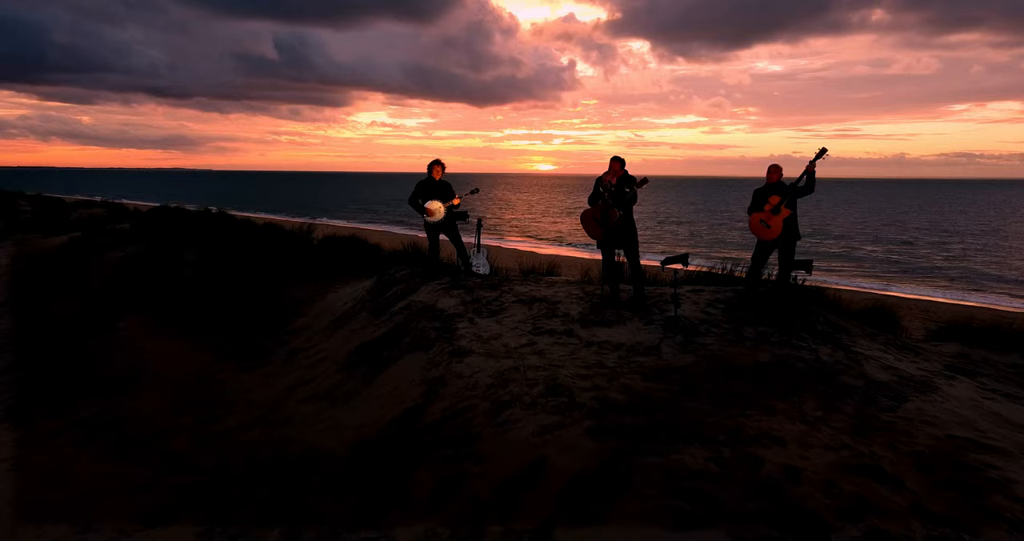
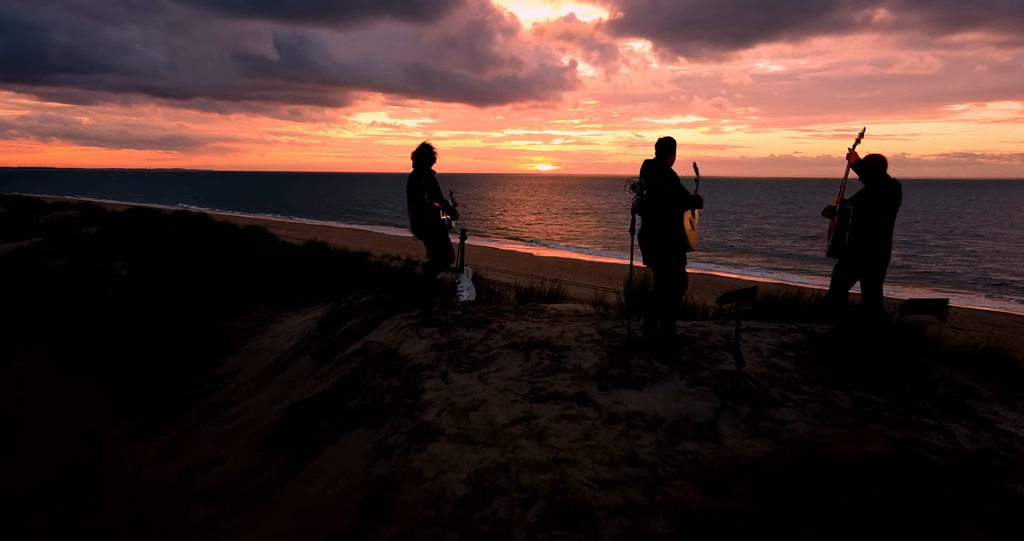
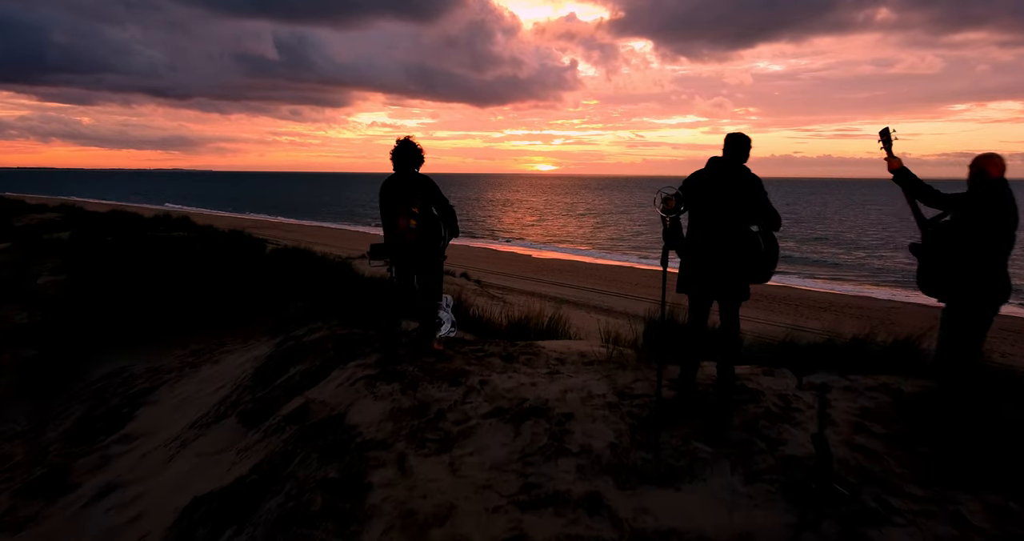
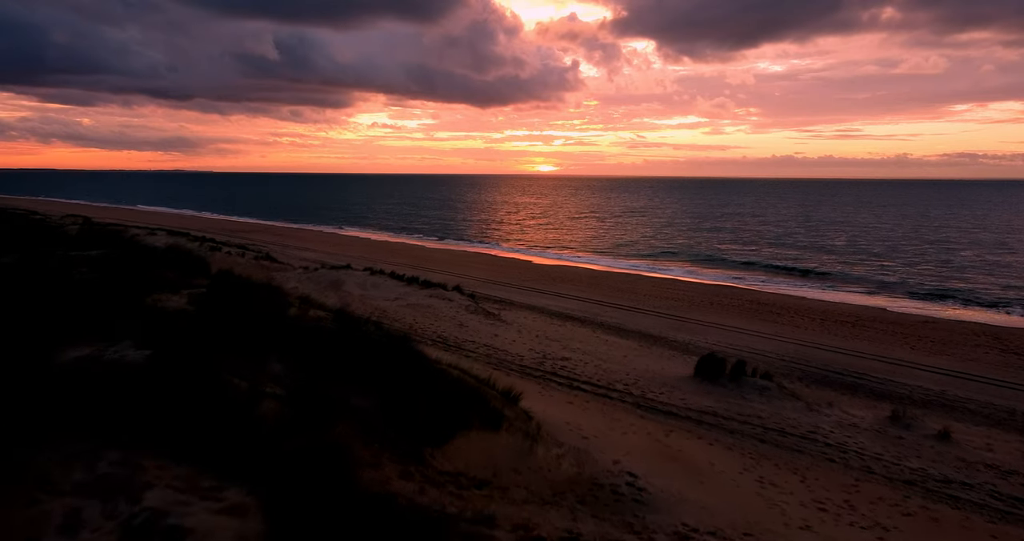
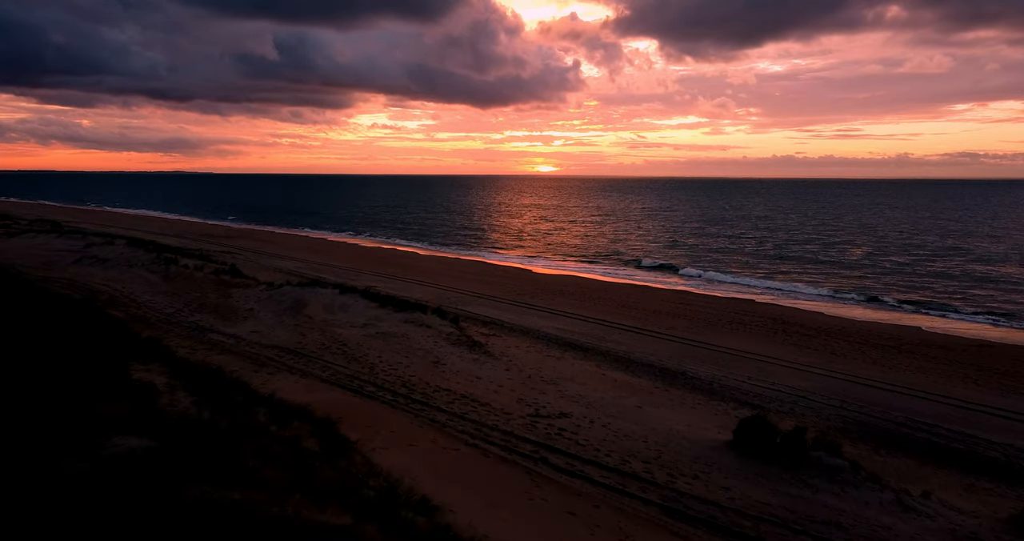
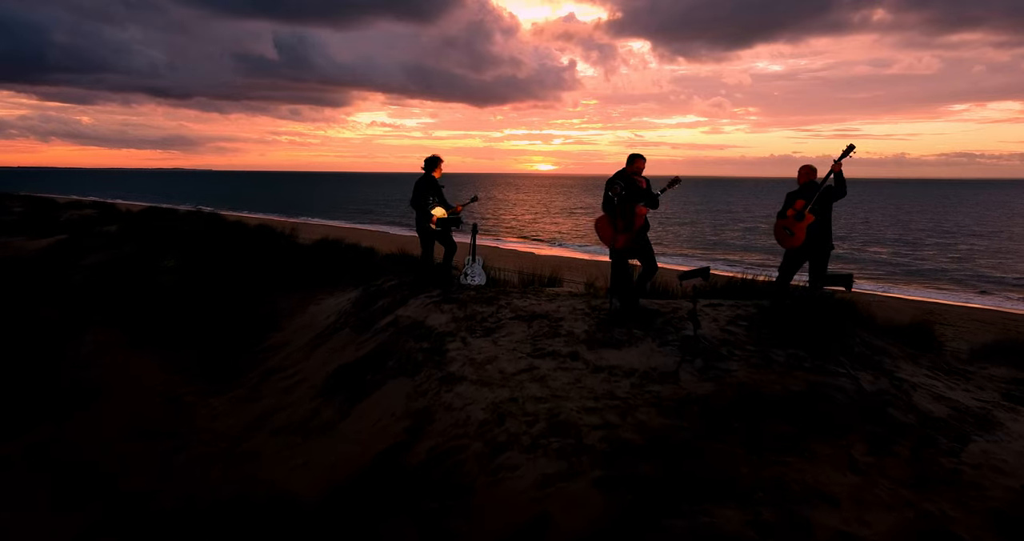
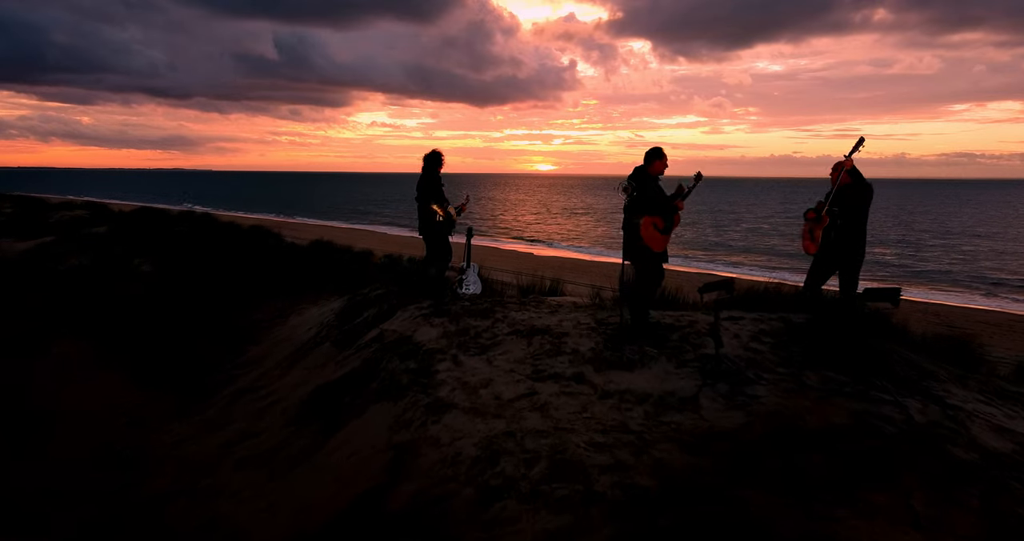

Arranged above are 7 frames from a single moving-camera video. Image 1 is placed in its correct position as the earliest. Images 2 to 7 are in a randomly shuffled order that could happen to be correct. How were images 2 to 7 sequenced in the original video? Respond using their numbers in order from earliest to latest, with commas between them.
6, 7, 2, 3, 4, 5
